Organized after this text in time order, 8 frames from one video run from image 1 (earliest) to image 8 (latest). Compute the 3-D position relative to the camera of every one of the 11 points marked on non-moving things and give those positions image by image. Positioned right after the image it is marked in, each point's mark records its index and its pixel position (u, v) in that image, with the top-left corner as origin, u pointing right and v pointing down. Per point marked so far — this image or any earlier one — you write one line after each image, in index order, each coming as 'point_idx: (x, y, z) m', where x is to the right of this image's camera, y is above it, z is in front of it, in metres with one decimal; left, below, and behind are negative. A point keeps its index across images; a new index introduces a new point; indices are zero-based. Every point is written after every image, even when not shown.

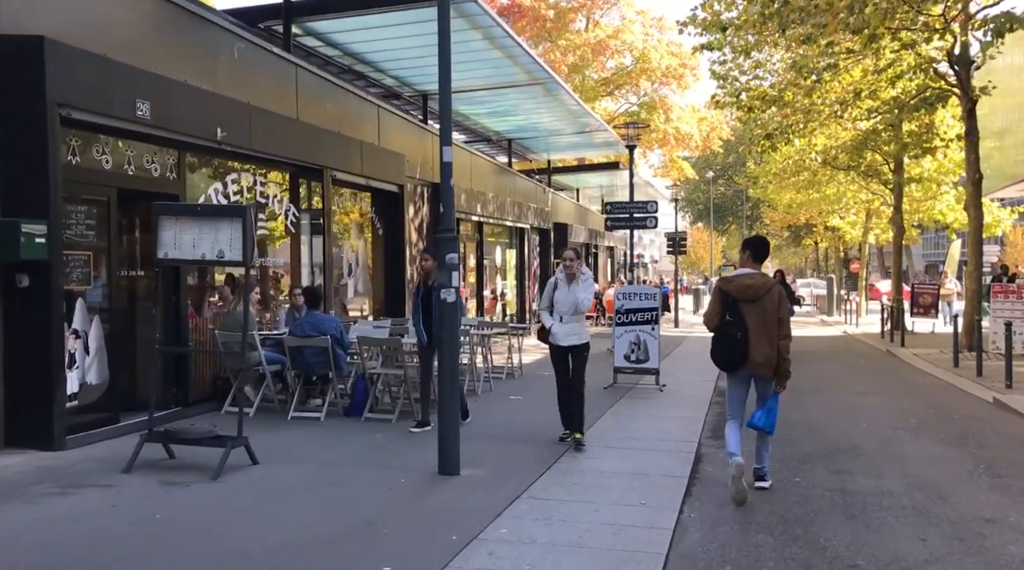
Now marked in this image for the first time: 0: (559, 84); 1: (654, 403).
0: (+0.8, +3.5, +17.5) m
1: (+1.7, -1.4, +11.8) m
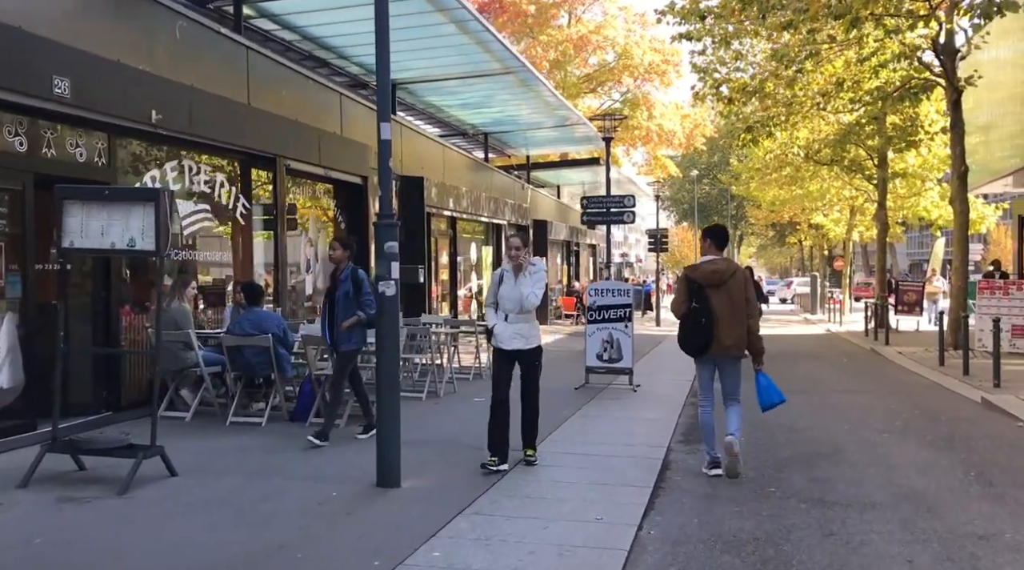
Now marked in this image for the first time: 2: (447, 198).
0: (+0.3, +3.5, +16.9) m
1: (+1.3, -1.3, +11.2) m
2: (-1.2, +1.6, +18.6) m
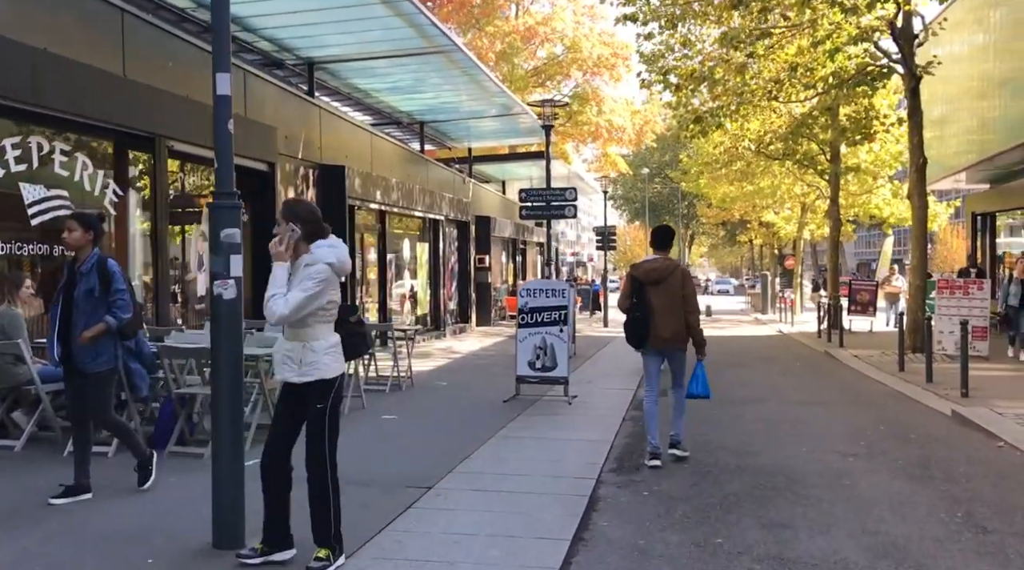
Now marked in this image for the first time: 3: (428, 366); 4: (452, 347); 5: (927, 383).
0: (-0.7, +3.6, +15.5) m
1: (+0.5, -1.3, +9.8) m
2: (-2.3, +1.6, +17.2) m
3: (-1.3, -1.2, +15.2) m
4: (-1.1, -1.2, +19.1) m
5: (+5.6, -1.3, +13.6) m
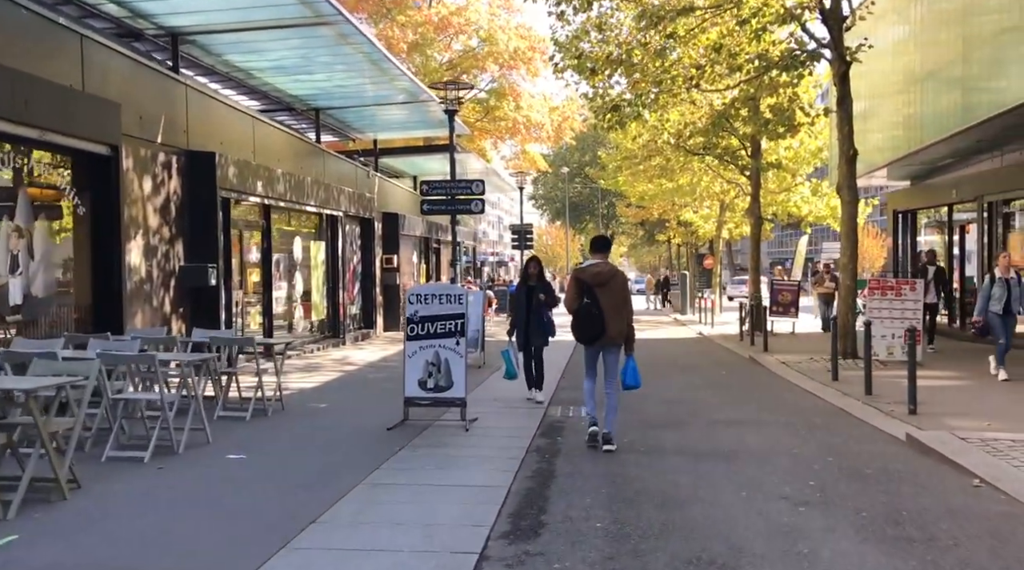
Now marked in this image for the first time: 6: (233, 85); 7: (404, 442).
0: (-2.2, +3.5, +13.7) m
1: (-0.5, -1.4, +8.1) m
2: (-3.9, +1.6, +15.2) m
3: (-2.7, -1.3, +13.4) m
4: (-2.8, -1.3, +17.3) m
5: (+4.3, -1.4, +12.3) m
6: (-4.8, +3.4, +17.2) m
7: (-0.9, -1.4, +8.8) m
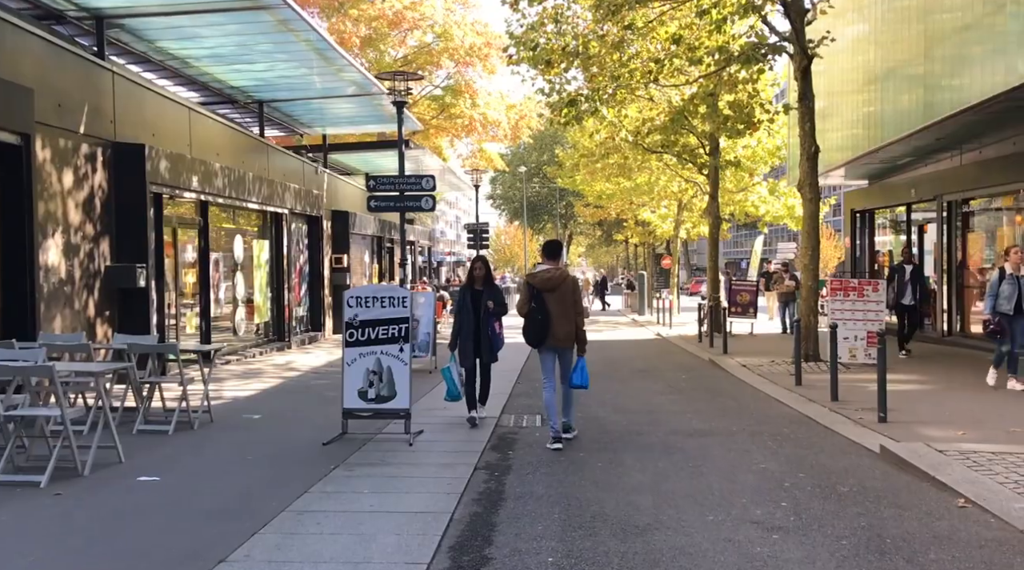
0: (-2.8, +3.5, +12.9) m
1: (-0.9, -1.4, +7.4) m
2: (-4.6, +1.6, +14.3) m
3: (-3.3, -1.3, +12.6) m
4: (-3.6, -1.3, +16.5) m
5: (+3.7, -1.4, +11.8) m
6: (-5.6, +3.4, +16.3) m
7: (-1.4, -1.4, +8.1) m
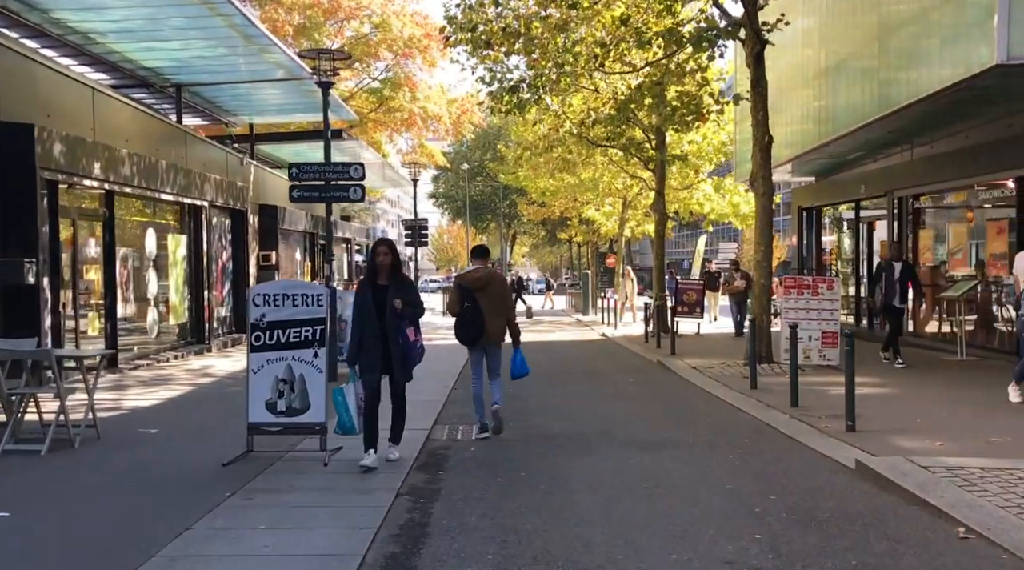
0: (-3.6, +3.5, +11.7) m
1: (-1.4, -1.4, +6.3) m
2: (-5.4, +1.6, +13.0) m
3: (-4.0, -1.3, +11.3) m
4: (-4.6, -1.2, +15.2) m
5: (+3.0, -1.3, +10.9) m
6: (-6.5, +3.4, +14.9) m
7: (-1.9, -1.4, +6.9) m
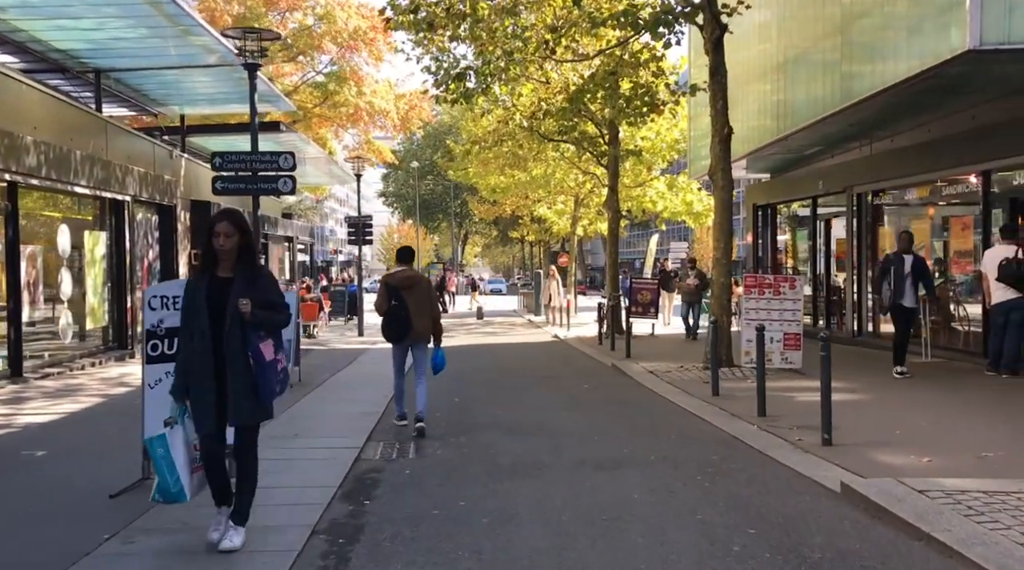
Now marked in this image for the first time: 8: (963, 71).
0: (-4.2, +3.5, +10.5) m
1: (-1.7, -1.4, +5.2) m
2: (-6.1, +1.6, +11.7) m
3: (-4.6, -1.3, +10.1) m
4: (-5.3, -1.2, +13.9) m
5: (+2.5, -1.3, +10.0) m
6: (-7.3, +3.4, +13.6) m
7: (-2.2, -1.4, +5.8) m
8: (+6.0, +2.8, +13.3) m
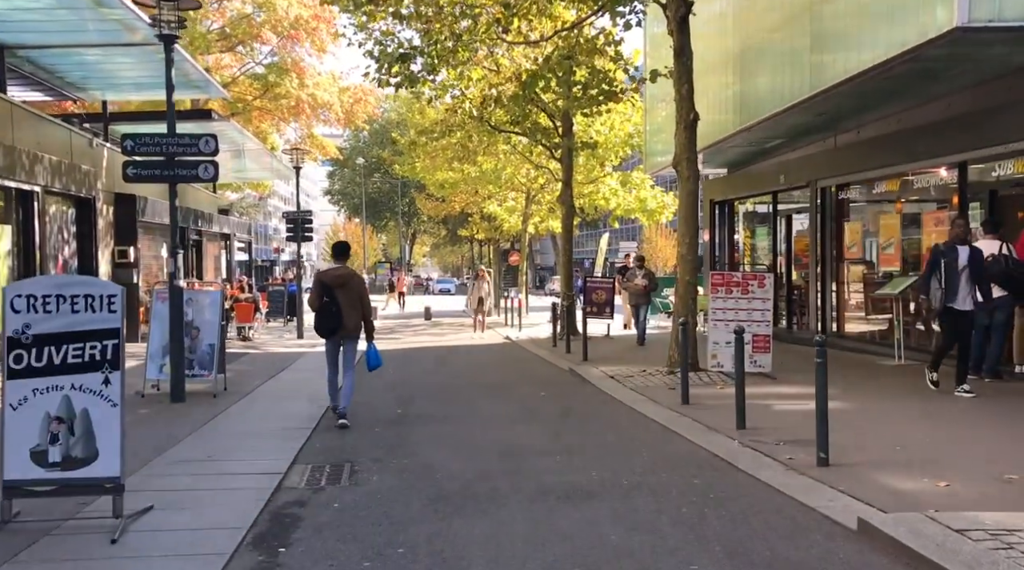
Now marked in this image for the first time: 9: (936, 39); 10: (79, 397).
0: (-4.6, +3.5, +9.1) m
1: (-1.9, -1.4, +3.9) m
2: (-6.6, +1.6, +10.2) m
3: (-5.0, -1.3, +8.6) m
4: (-5.9, -1.2, +12.4) m
5: (+2.0, -1.3, +8.9) m
6: (-7.9, +3.4, +12.0) m
7: (-2.5, -1.3, +4.5) m
8: (+5.3, +2.9, +12.4) m
9: (+4.4, +2.6, +10.5) m
10: (-2.4, -0.6, +5.7) m
